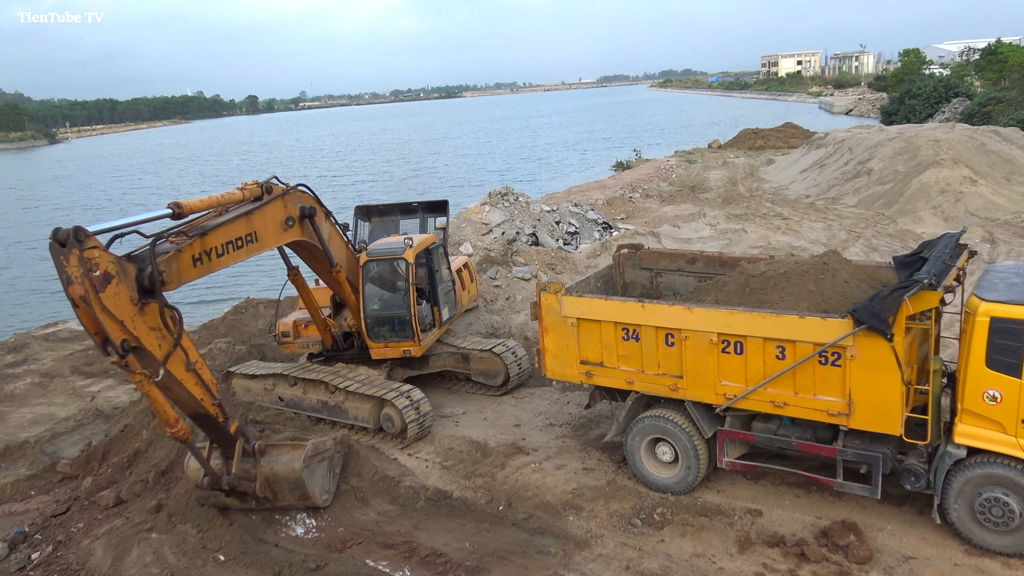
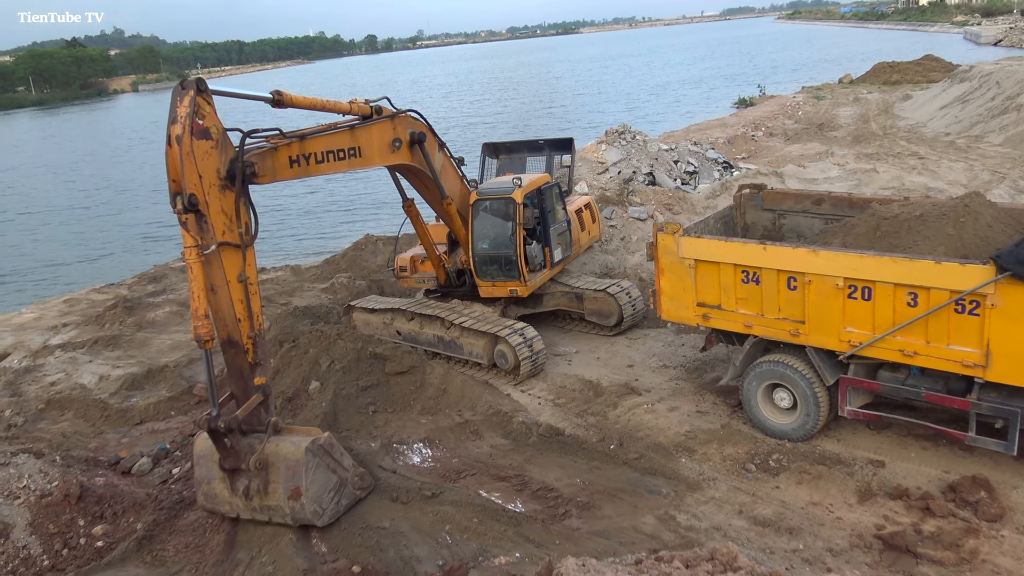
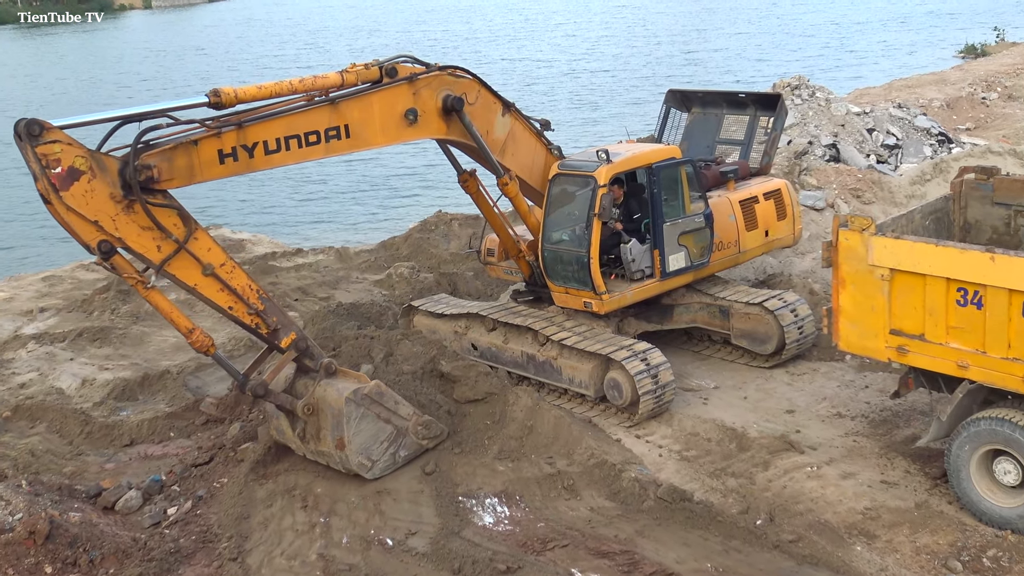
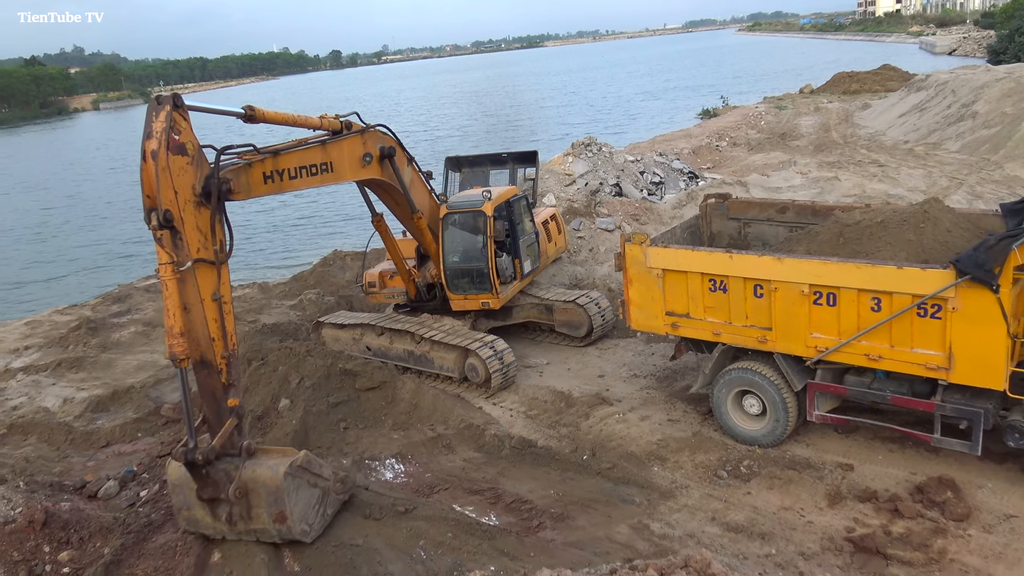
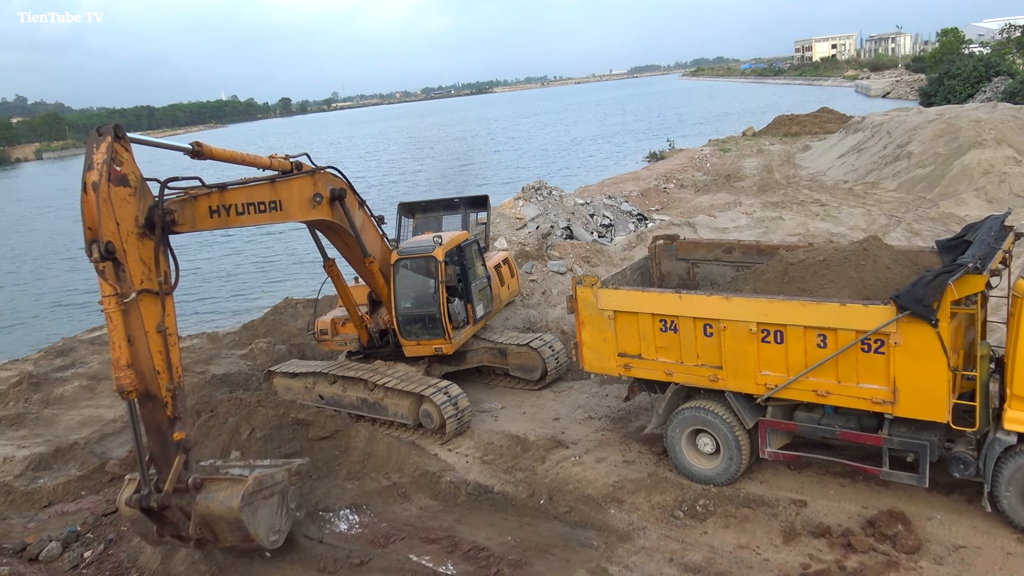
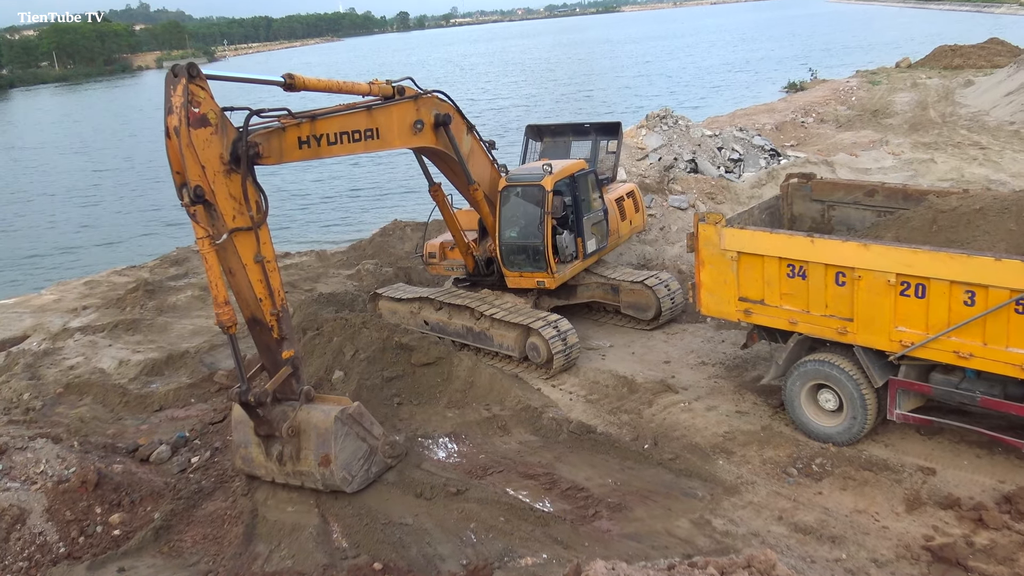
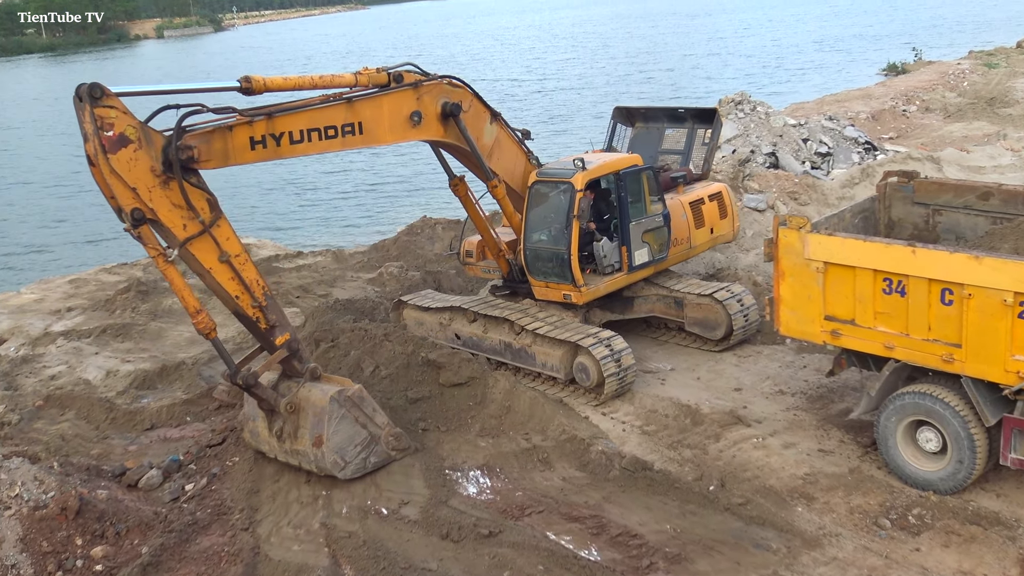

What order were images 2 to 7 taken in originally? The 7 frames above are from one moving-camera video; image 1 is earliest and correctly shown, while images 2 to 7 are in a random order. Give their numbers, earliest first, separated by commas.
5, 4, 2, 6, 7, 3
